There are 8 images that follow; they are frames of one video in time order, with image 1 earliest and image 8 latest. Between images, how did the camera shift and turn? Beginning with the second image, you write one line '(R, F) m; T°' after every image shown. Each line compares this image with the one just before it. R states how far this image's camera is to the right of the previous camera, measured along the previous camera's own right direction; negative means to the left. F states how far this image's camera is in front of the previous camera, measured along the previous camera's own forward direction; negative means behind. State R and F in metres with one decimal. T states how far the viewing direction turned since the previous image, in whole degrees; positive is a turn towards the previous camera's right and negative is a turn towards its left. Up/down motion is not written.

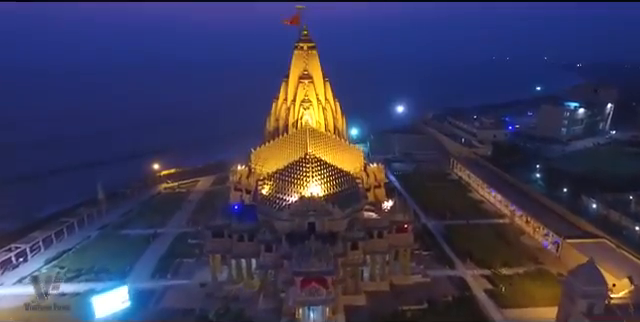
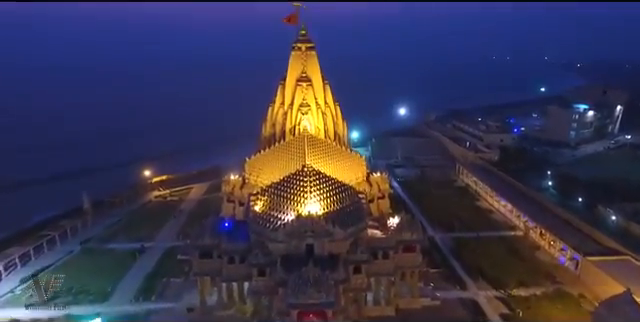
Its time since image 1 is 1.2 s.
(0.0, +1.5) m; 0°
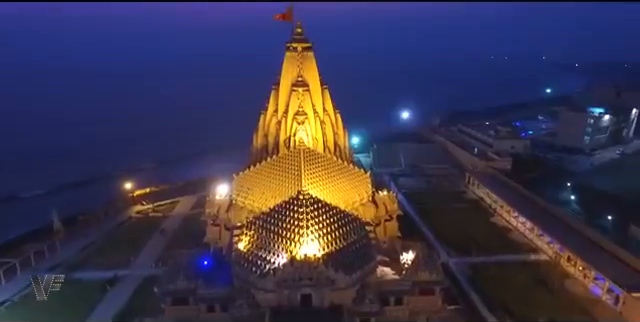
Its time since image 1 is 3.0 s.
(0.0, +2.5) m; 0°
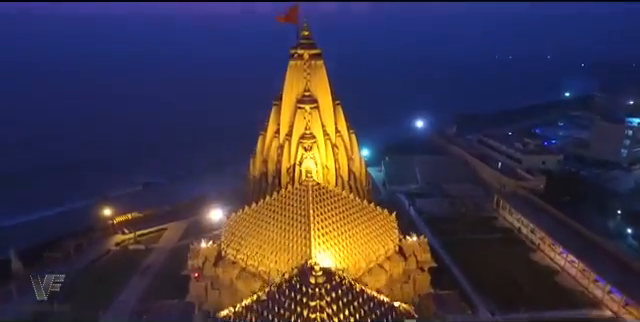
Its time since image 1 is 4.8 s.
(-0.2, +3.5) m; 0°
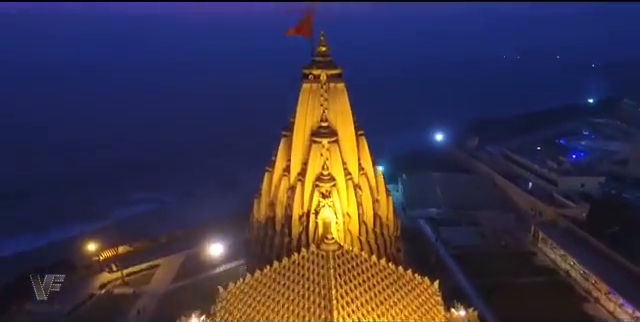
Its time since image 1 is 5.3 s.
(-0.3, +2.9) m; -1°
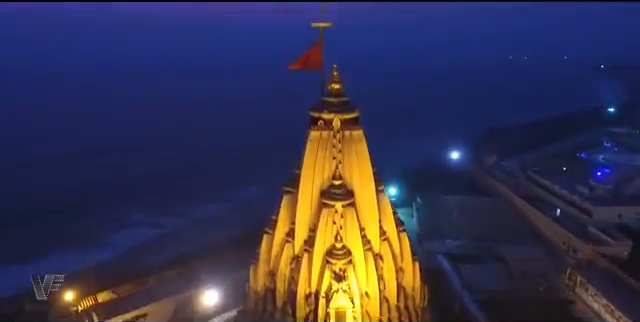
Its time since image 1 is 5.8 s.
(-0.1, +2.5) m; -1°
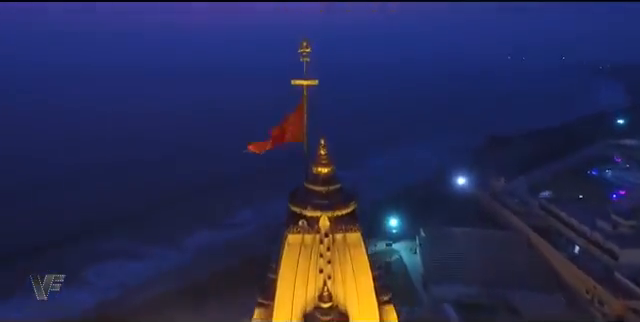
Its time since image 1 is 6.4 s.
(+0.2, +2.5) m; 0°
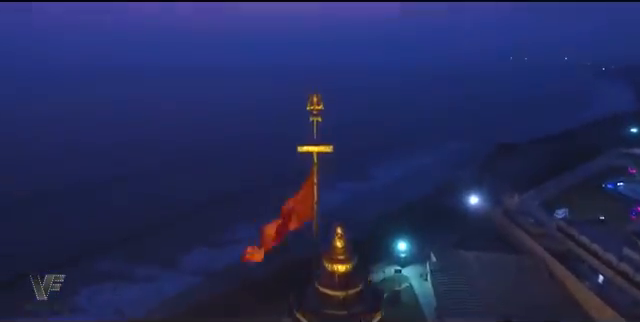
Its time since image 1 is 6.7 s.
(-0.1, +1.8) m; 0°
